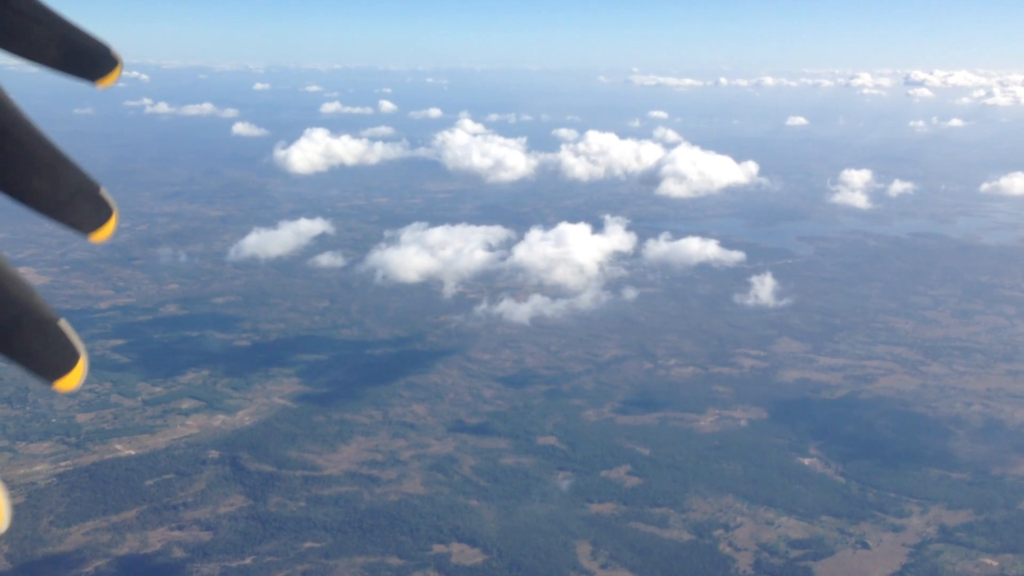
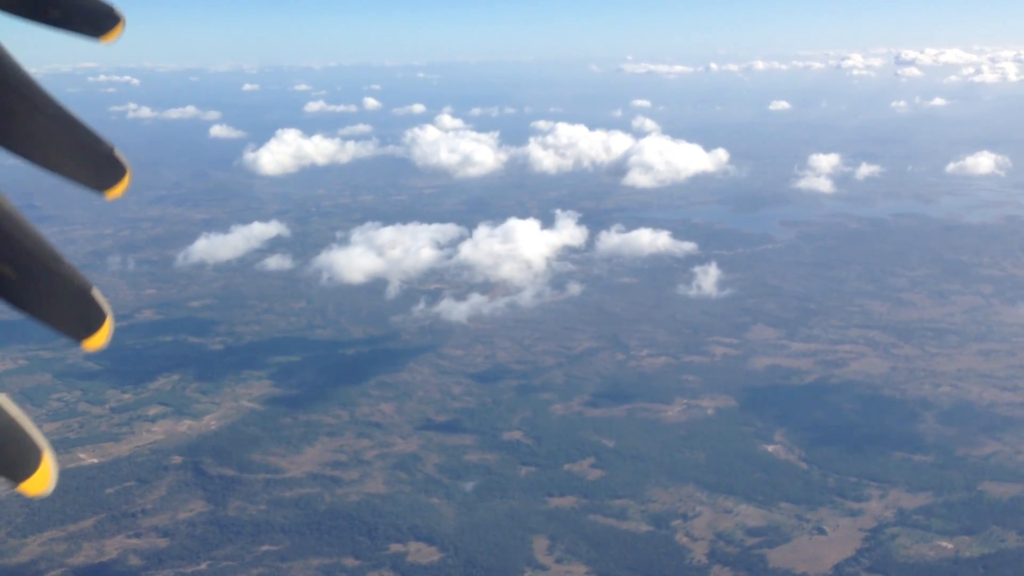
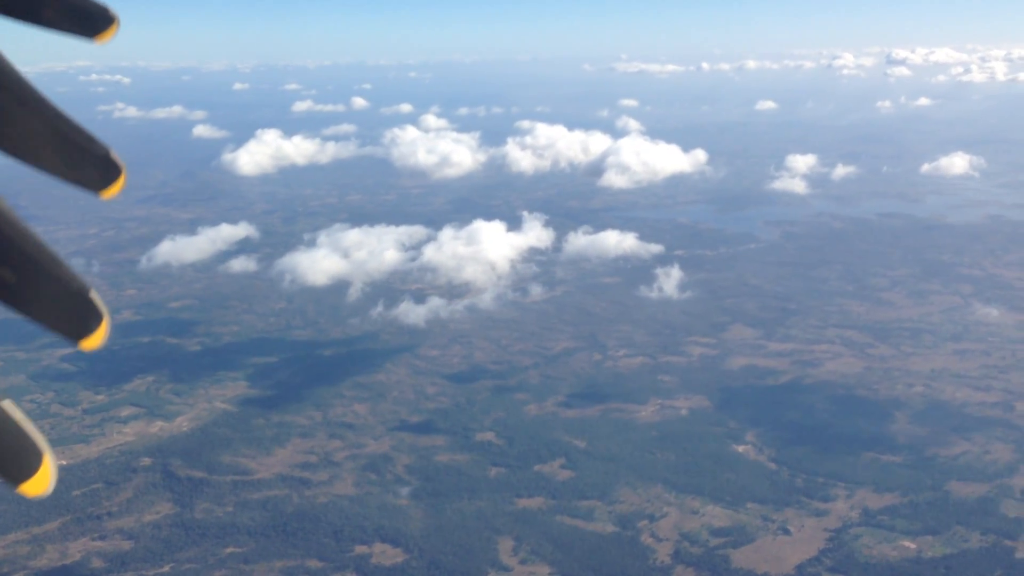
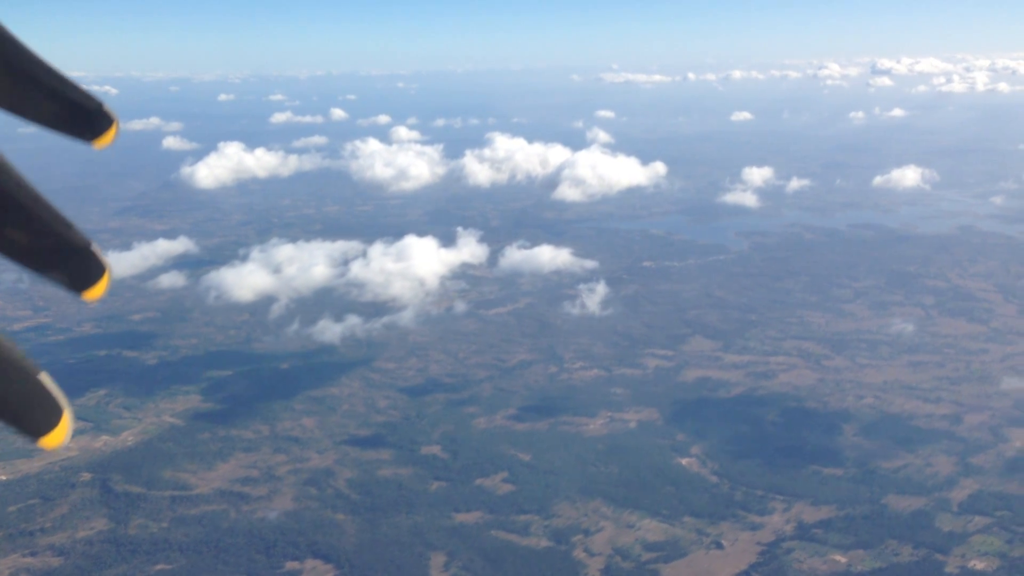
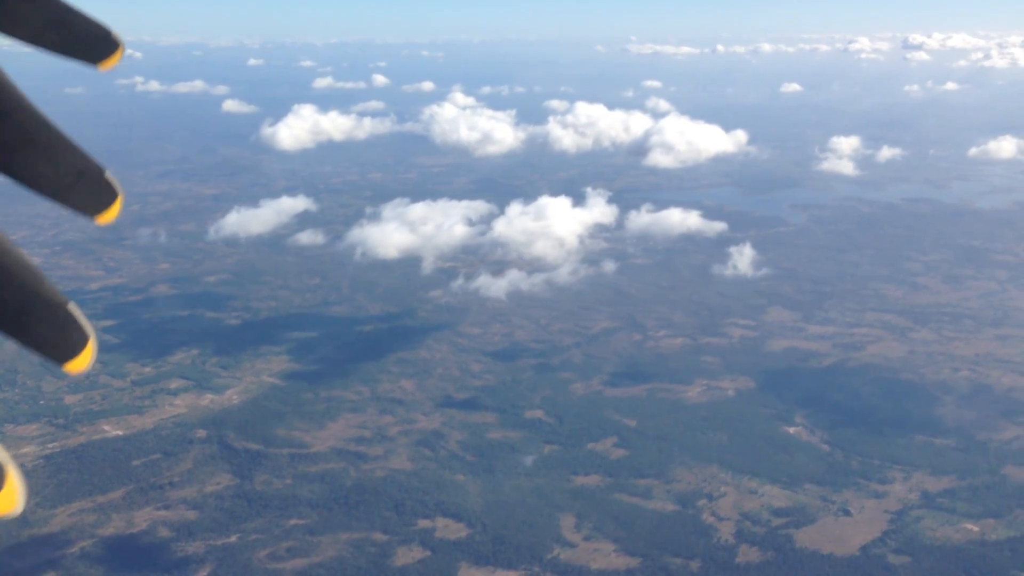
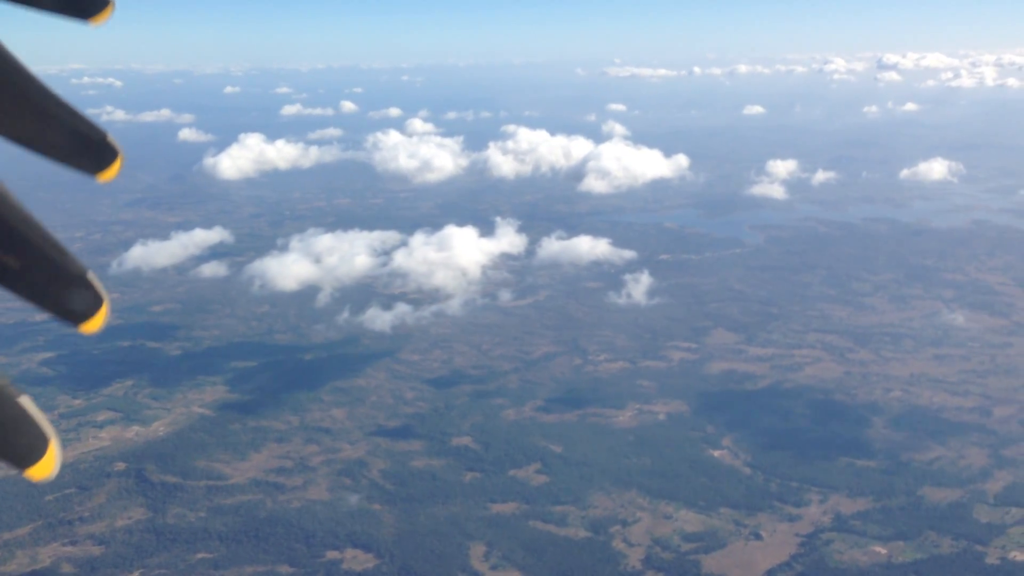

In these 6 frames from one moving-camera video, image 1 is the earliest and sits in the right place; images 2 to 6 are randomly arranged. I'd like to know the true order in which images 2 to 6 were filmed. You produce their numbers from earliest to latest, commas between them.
5, 2, 3, 6, 4
